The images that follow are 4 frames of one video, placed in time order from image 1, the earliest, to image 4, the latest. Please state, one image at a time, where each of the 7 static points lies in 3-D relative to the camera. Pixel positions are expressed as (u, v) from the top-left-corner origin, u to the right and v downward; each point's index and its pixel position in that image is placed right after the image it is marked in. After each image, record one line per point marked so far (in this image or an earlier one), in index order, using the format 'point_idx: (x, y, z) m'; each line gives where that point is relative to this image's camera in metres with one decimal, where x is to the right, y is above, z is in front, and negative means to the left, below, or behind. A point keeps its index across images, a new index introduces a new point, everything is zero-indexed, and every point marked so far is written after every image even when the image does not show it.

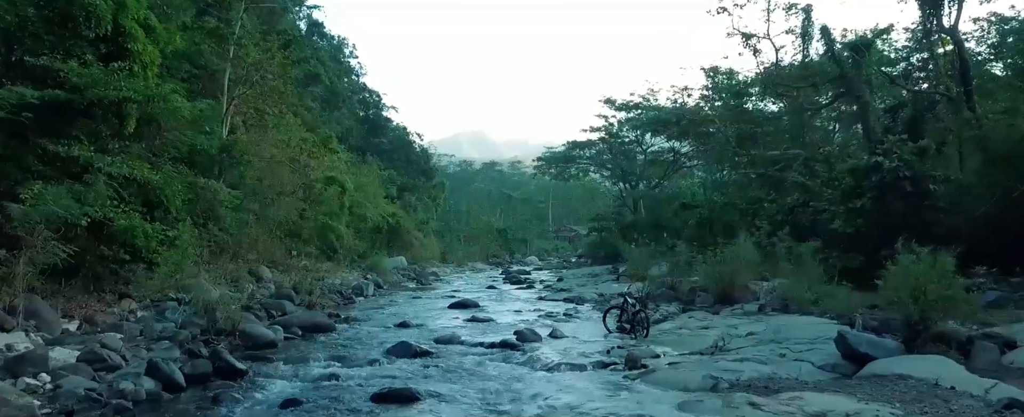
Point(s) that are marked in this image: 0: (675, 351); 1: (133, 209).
0: (+1.8, -1.6, +8.6) m
1: (-5.6, 0.0, +11.3) m
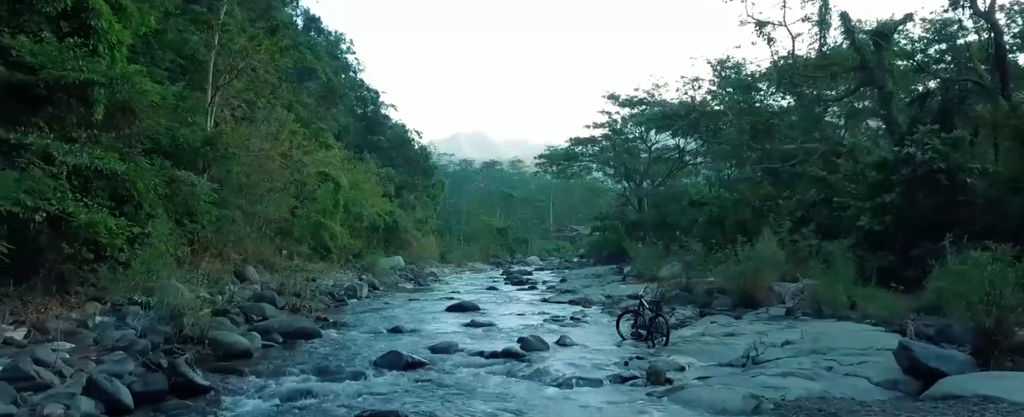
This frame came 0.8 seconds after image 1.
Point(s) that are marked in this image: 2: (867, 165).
0: (+1.9, -1.5, +7.6) m
1: (-5.6, +0.1, +10.3) m
2: (+6.8, +0.8, +14.5) m
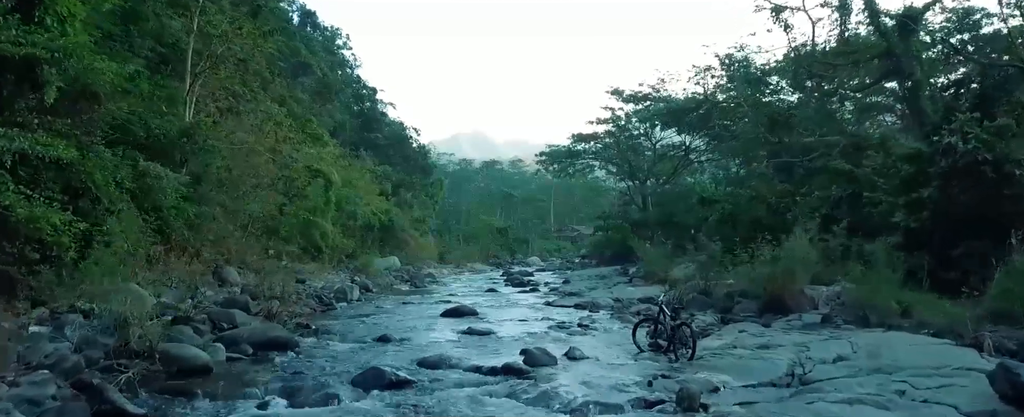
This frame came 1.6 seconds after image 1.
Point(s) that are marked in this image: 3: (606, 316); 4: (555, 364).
0: (+1.9, -1.5, +6.4) m
1: (-5.6, +0.1, +9.1) m
2: (+6.8, +0.9, +13.4) m
3: (+1.5, -1.8, +12.6) m
4: (+0.4, -1.5, +7.6) m
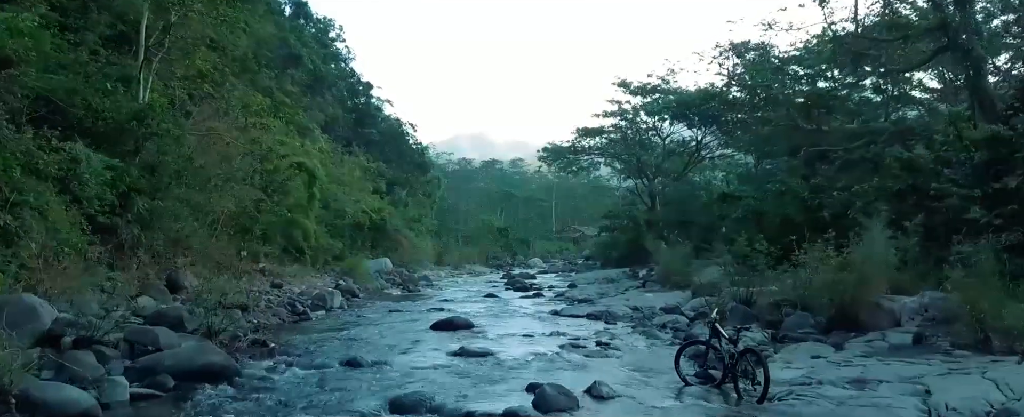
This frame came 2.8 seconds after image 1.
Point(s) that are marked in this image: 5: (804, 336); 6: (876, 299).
0: (+1.9, -1.3, +4.4) m
1: (-5.5, +0.2, +7.1) m
2: (+6.8, +1.0, +11.3) m
3: (+1.6, -1.7, +10.6) m
4: (+0.5, -1.4, +5.5) m
5: (+3.2, -1.4, +8.3) m
6: (+4.0, -1.0, +8.4) m
